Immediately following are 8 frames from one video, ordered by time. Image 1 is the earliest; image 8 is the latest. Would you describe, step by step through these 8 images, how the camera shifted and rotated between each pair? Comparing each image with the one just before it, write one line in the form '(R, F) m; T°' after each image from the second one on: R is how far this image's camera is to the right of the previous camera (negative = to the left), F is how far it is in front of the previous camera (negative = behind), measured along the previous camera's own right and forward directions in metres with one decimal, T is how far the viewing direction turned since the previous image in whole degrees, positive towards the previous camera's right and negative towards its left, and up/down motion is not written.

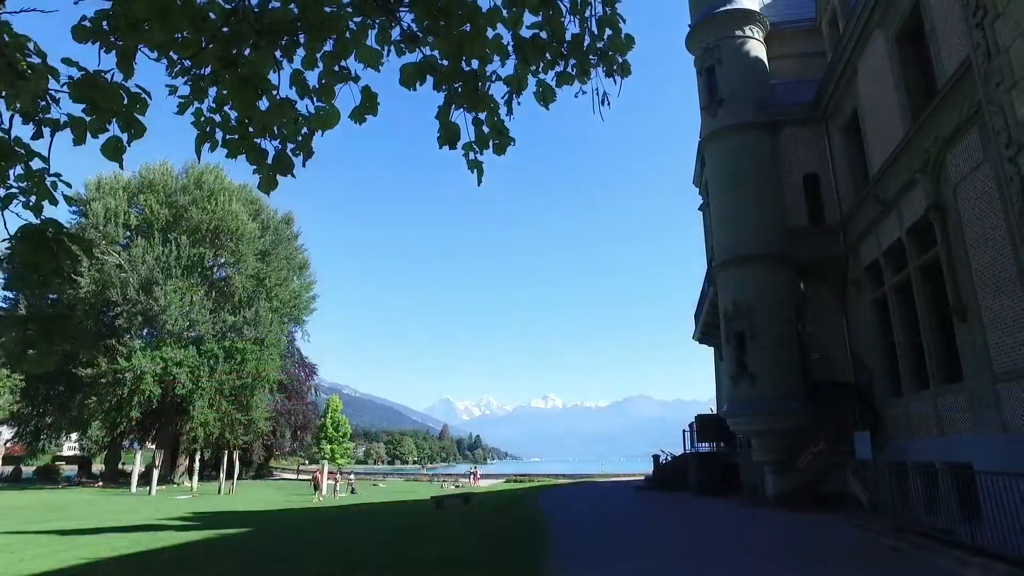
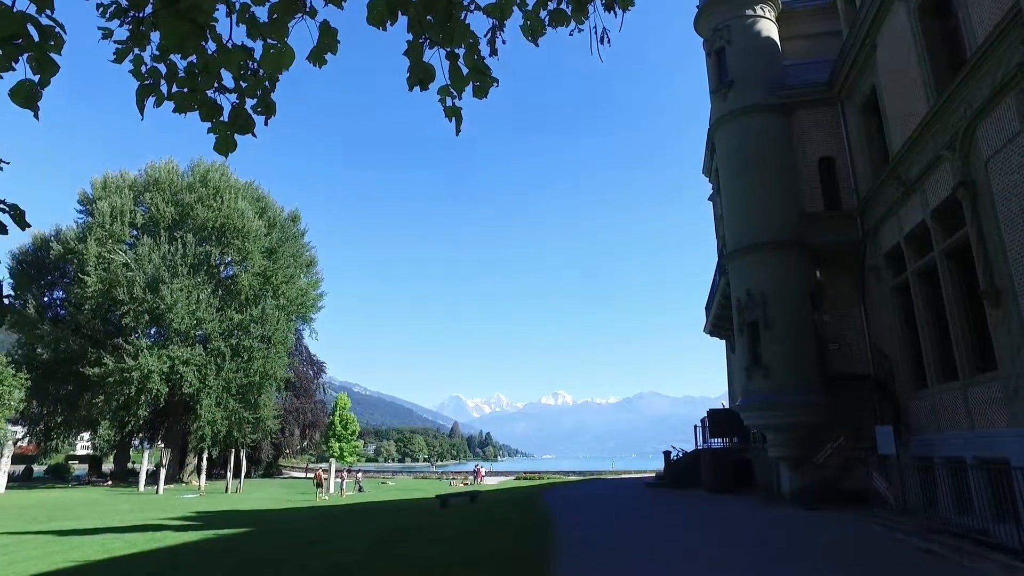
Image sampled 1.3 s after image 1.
(+0.1, +0.3) m; -1°
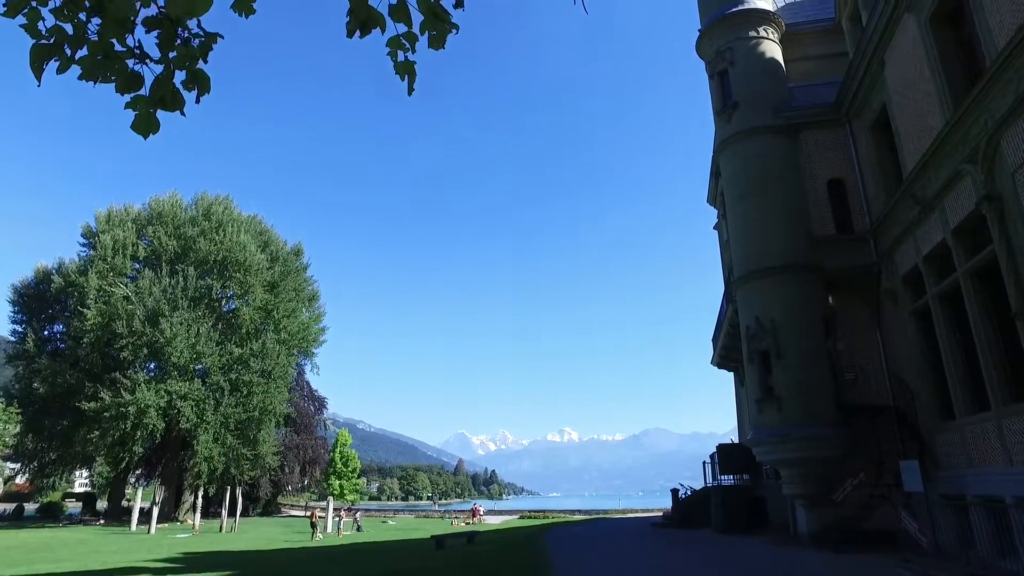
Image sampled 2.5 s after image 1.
(+0.1, +0.4) m; 0°
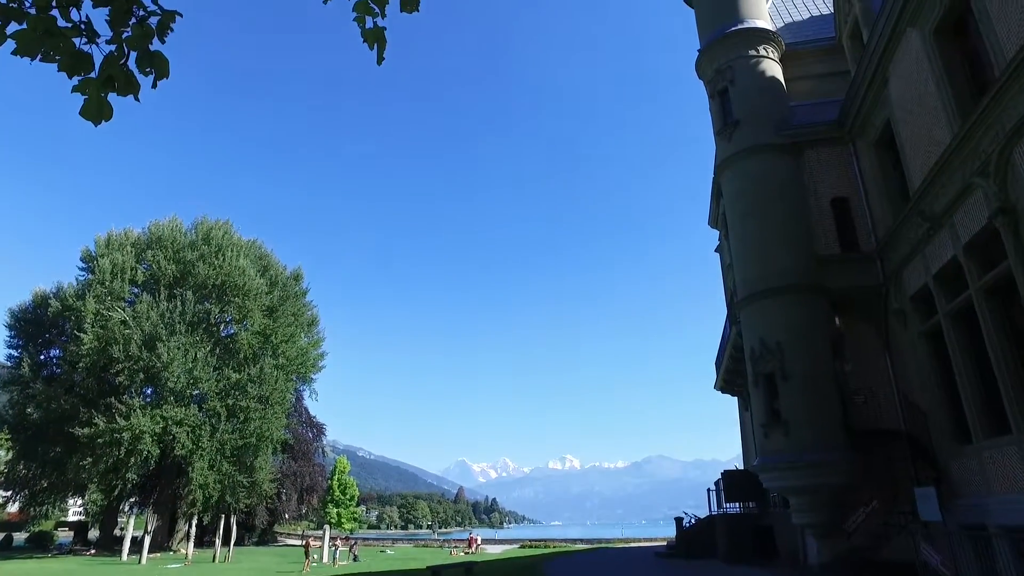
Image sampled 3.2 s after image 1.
(0.0, +0.2) m; 0°
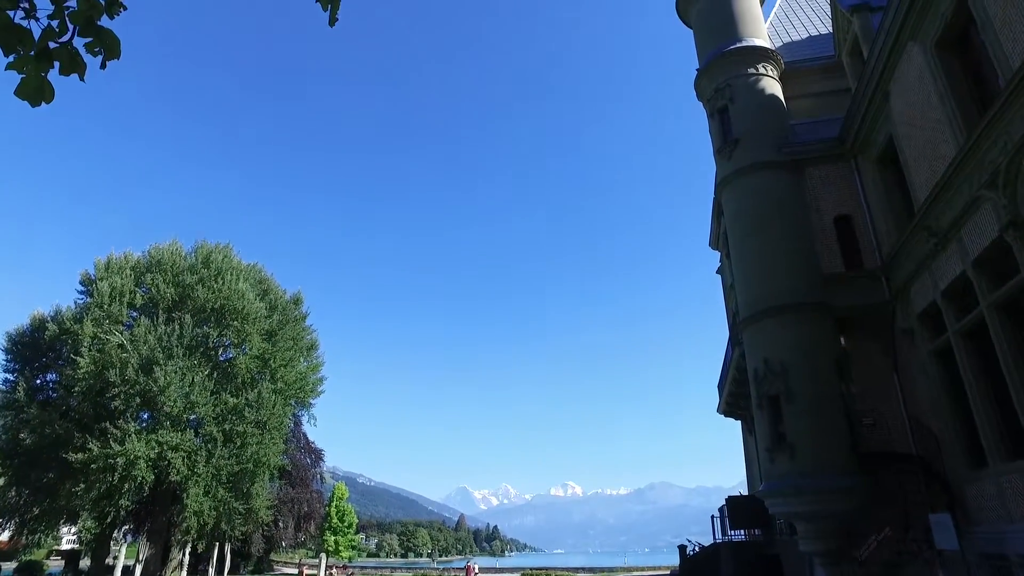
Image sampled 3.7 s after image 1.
(+0.1, +0.2) m; 0°
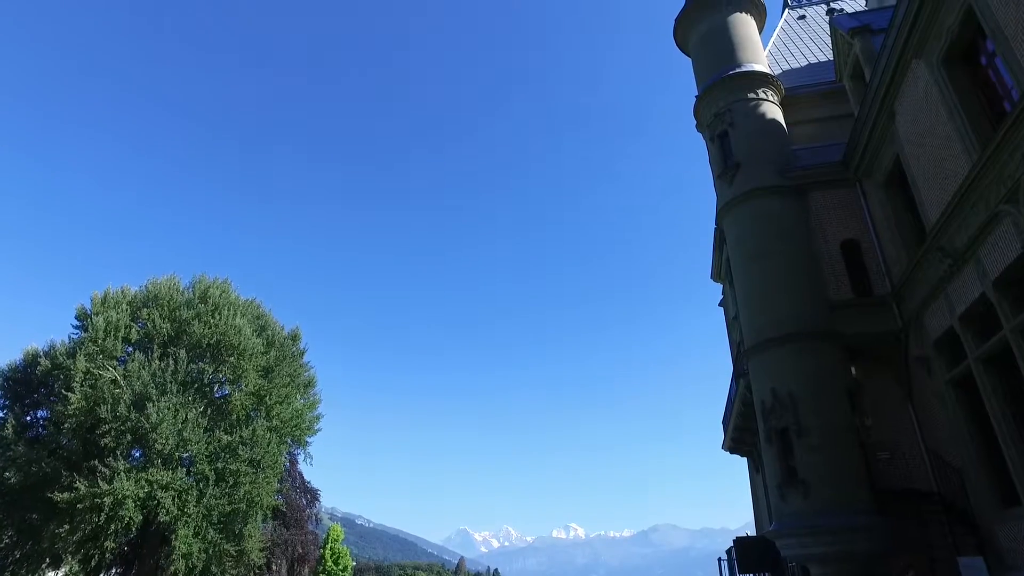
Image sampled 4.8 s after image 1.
(+0.1, +0.3) m; 0°
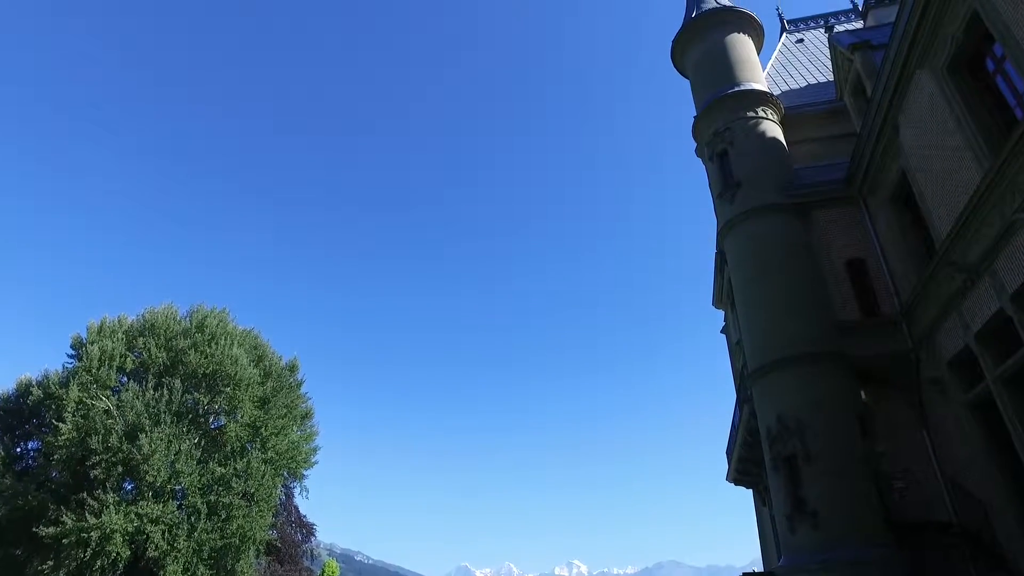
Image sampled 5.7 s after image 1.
(+0.1, +0.3) m; 0°
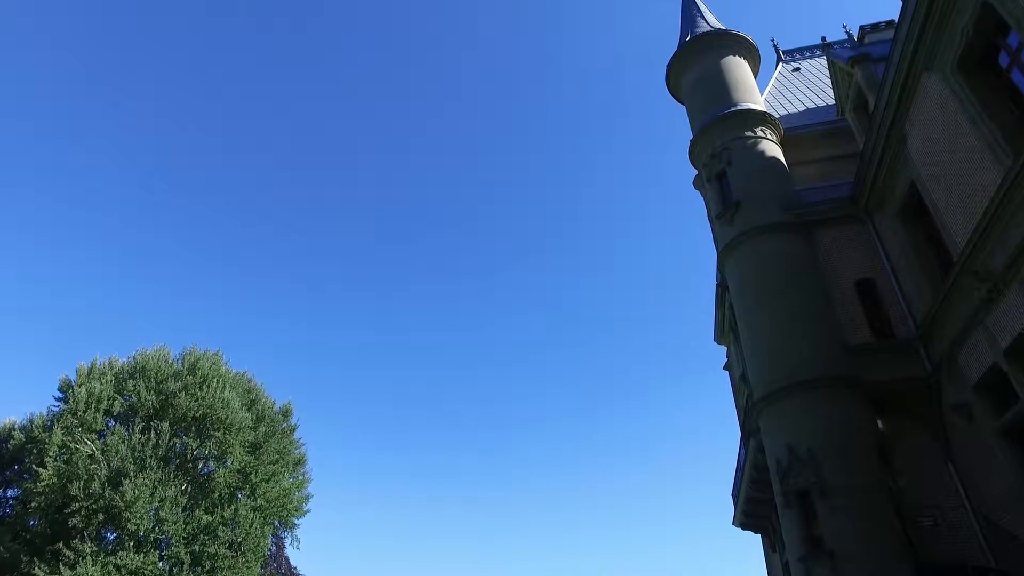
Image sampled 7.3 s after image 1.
(+0.1, +0.4) m; 0°
